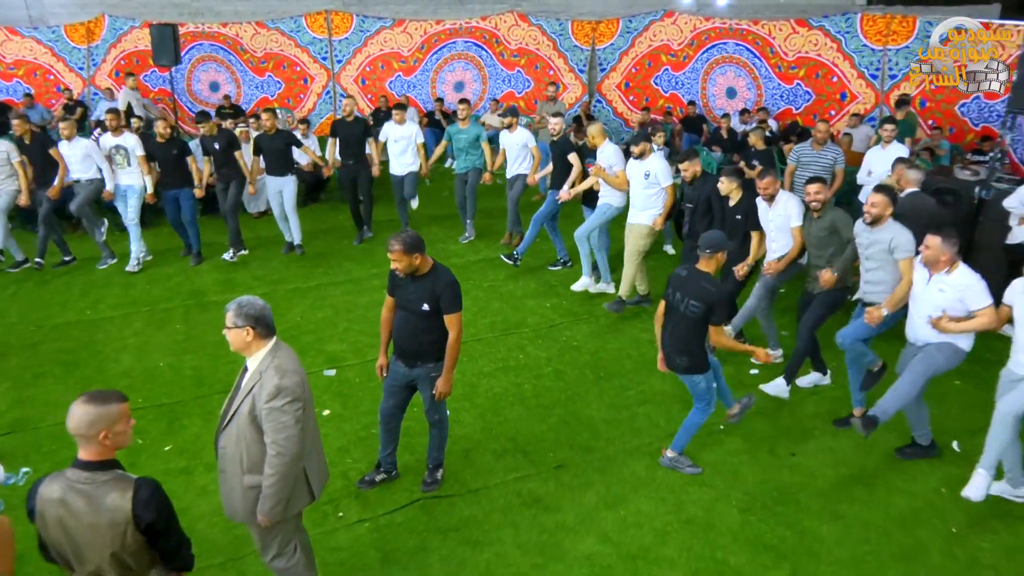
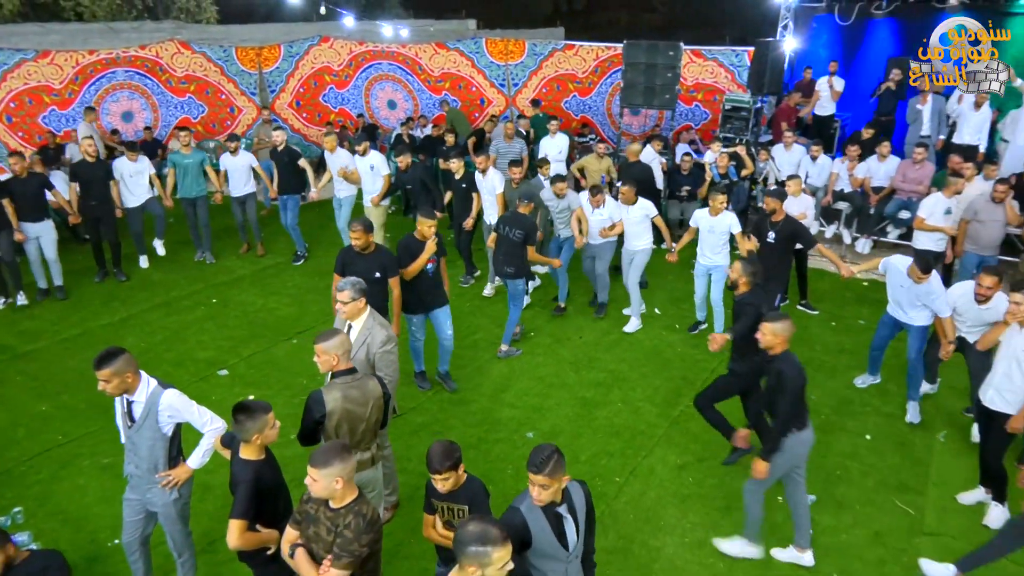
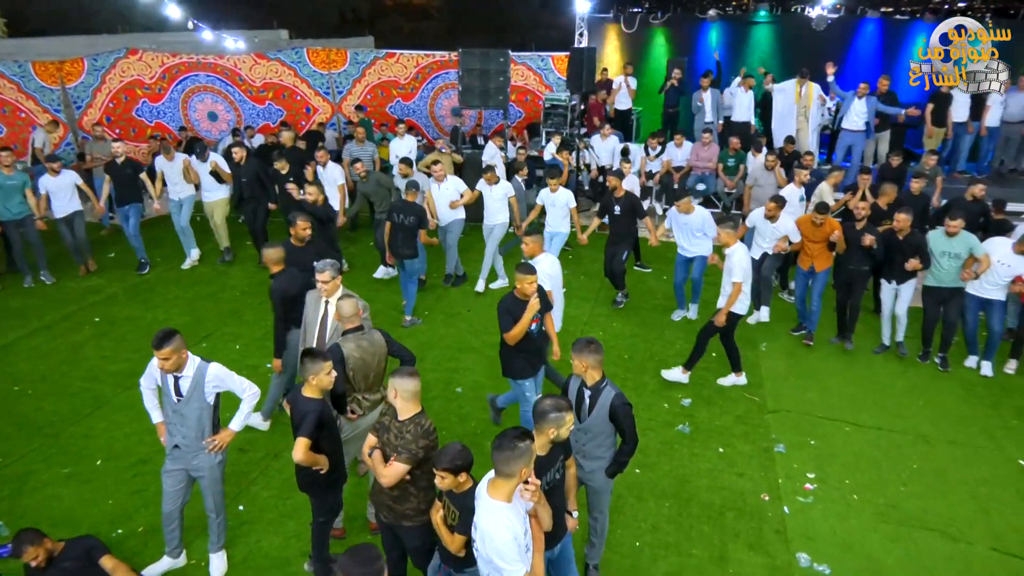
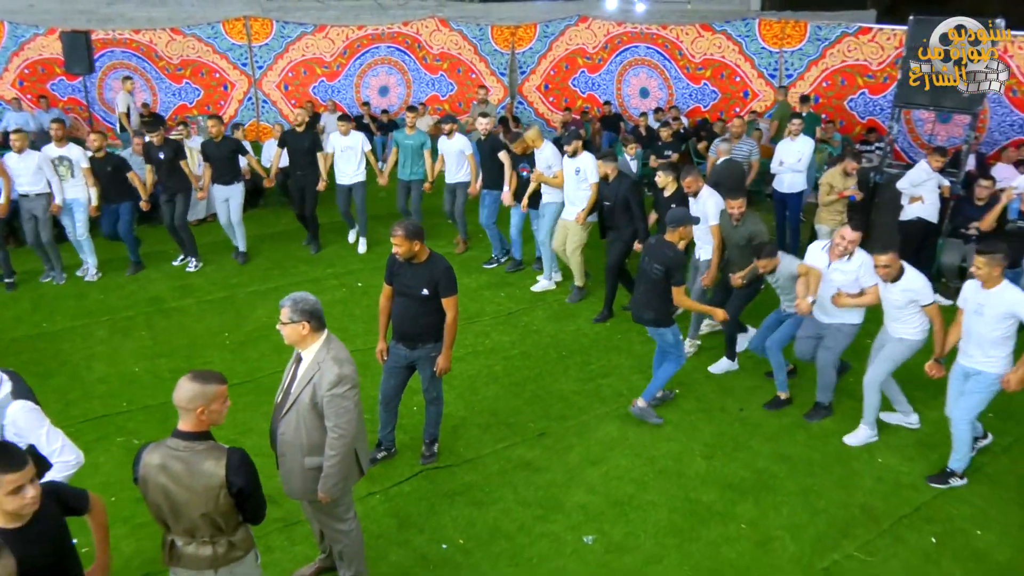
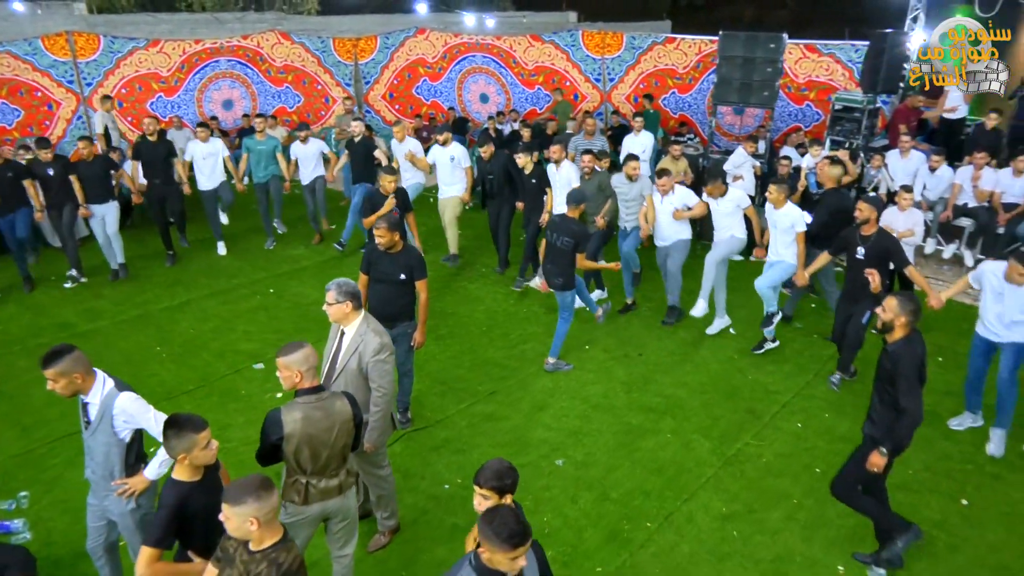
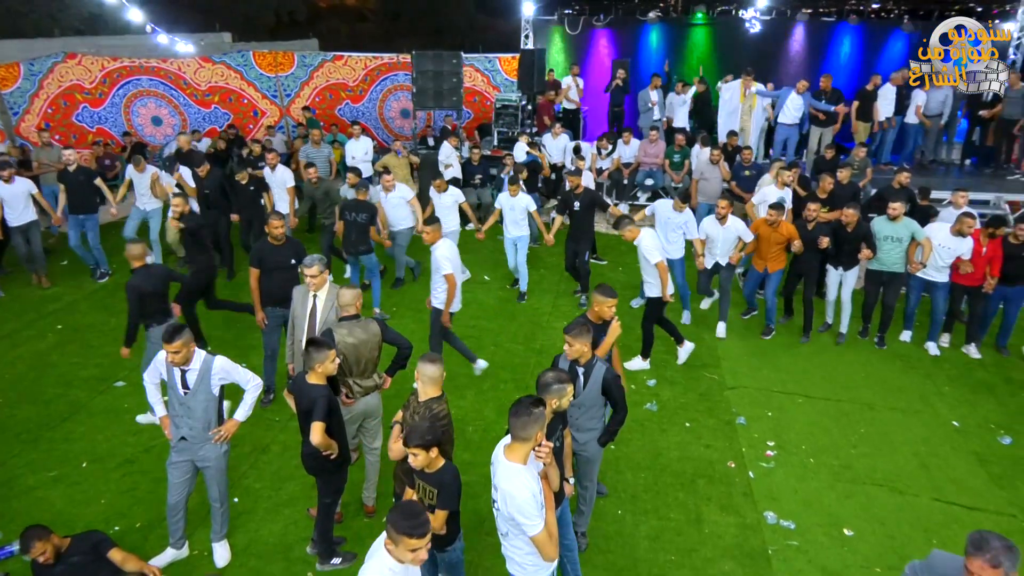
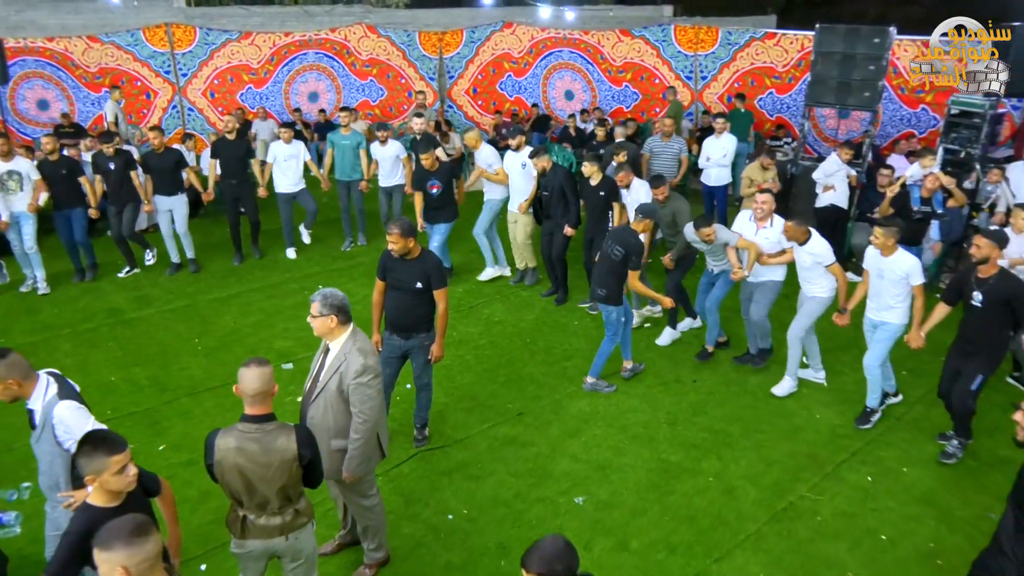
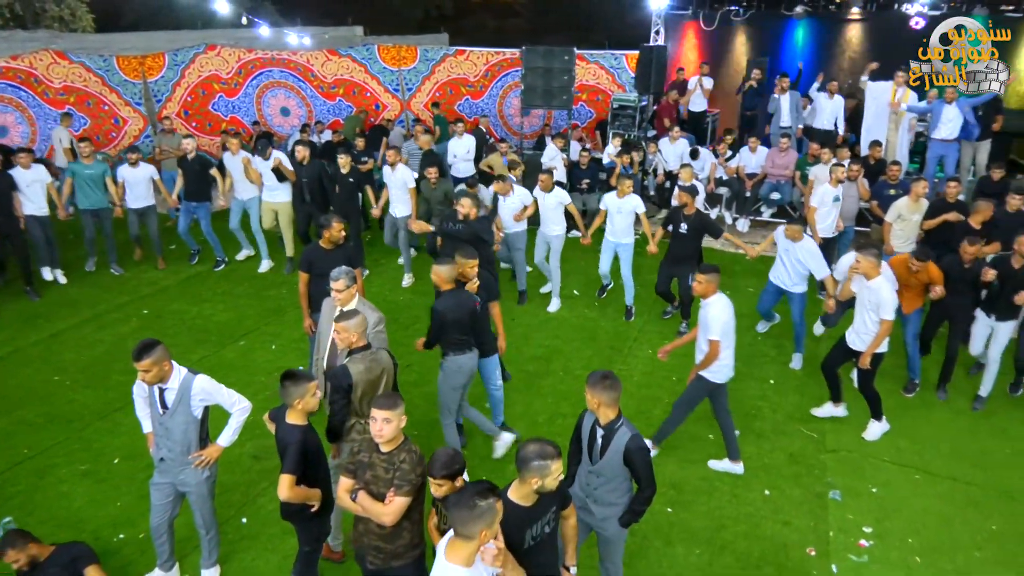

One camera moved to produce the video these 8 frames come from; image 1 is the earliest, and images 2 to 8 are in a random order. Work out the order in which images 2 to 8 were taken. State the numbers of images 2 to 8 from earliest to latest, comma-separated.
4, 7, 5, 2, 8, 3, 6
